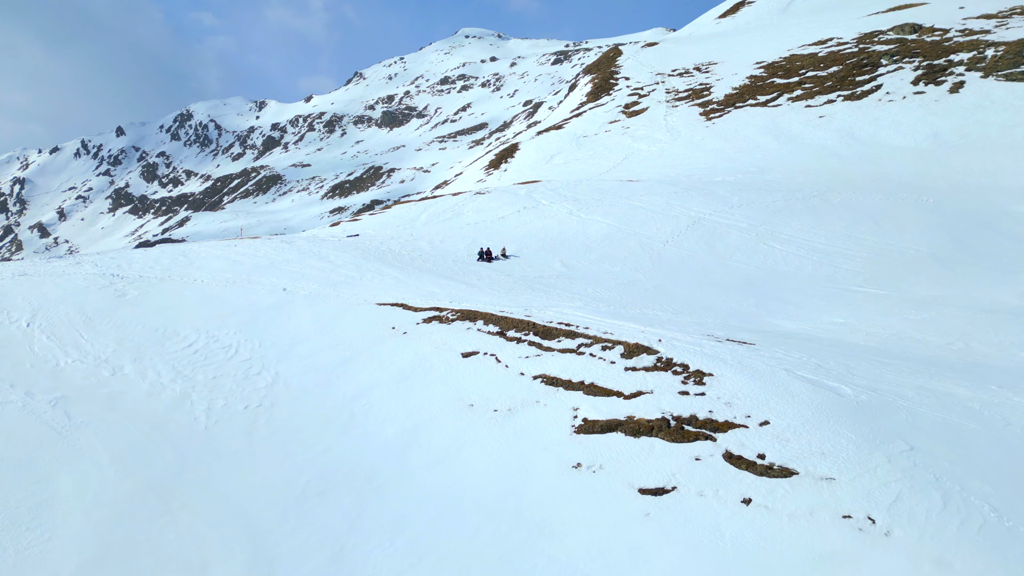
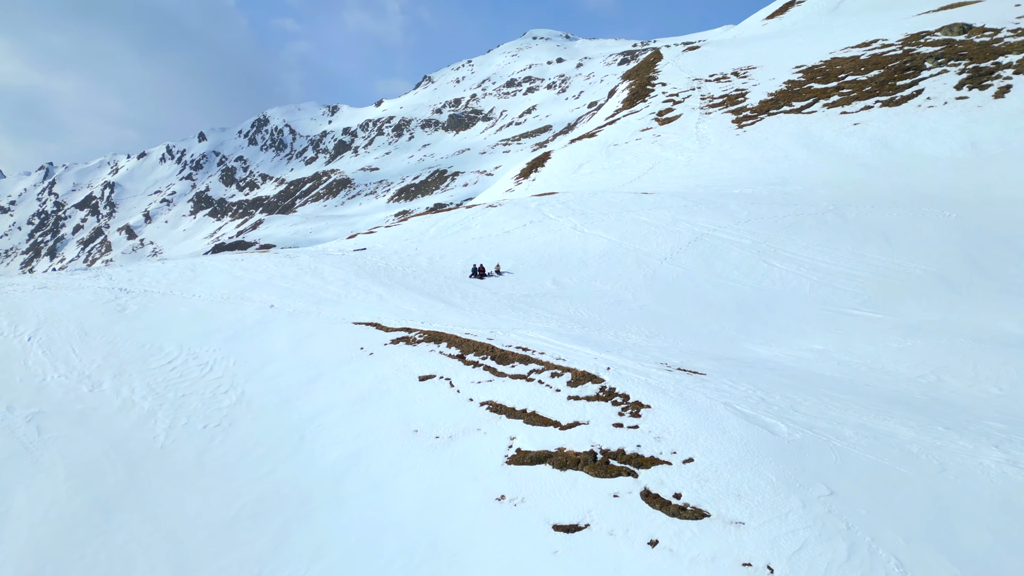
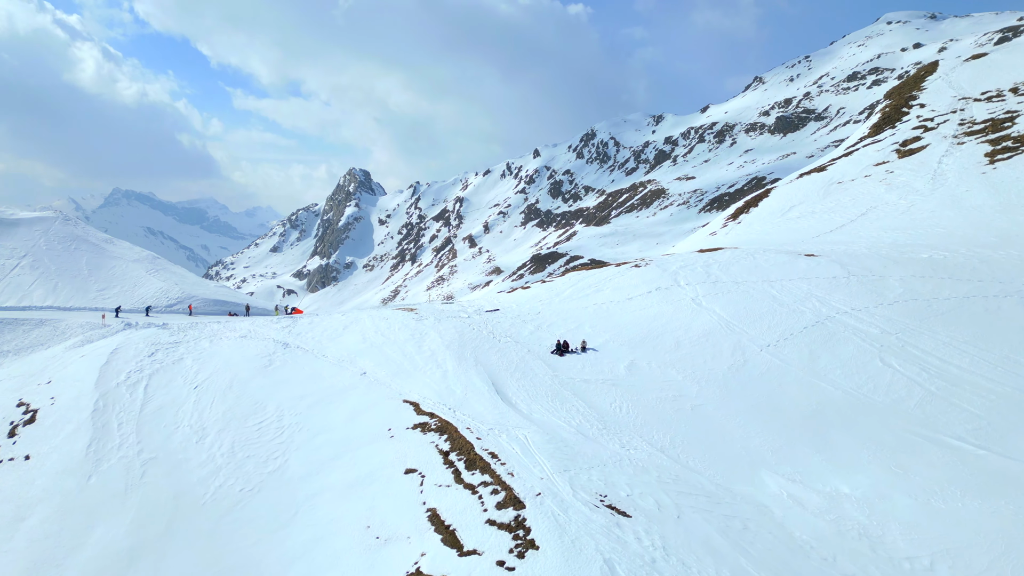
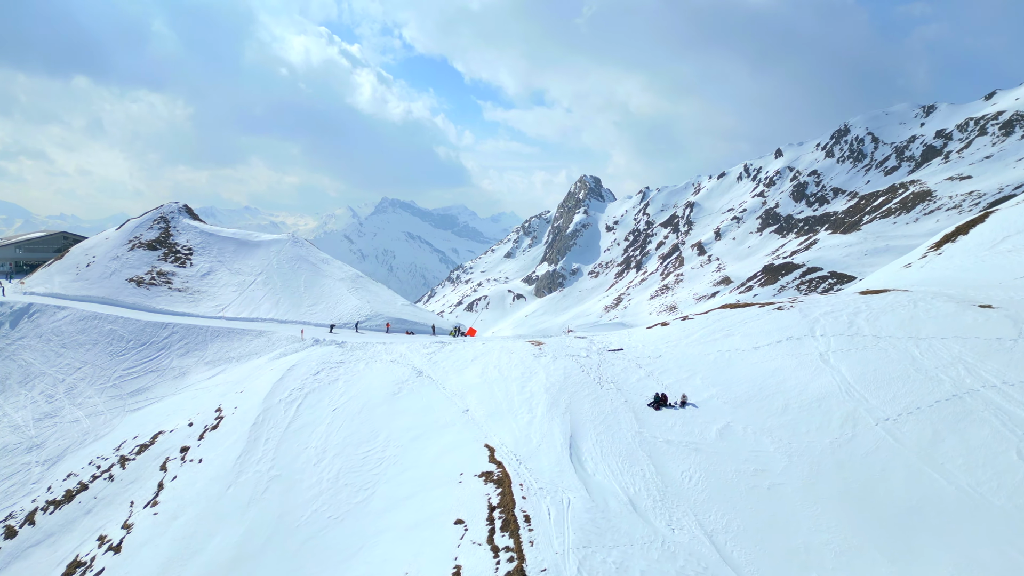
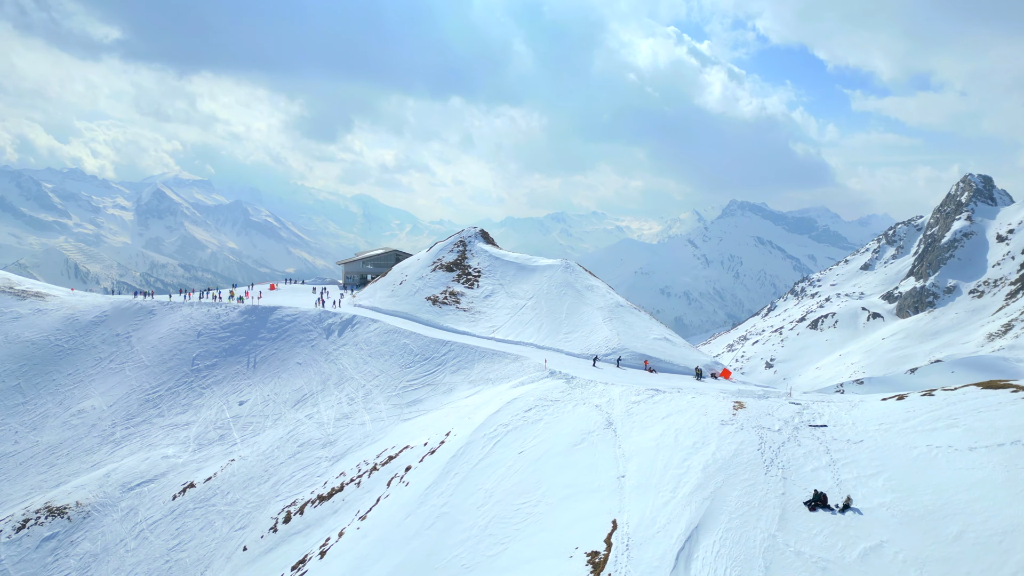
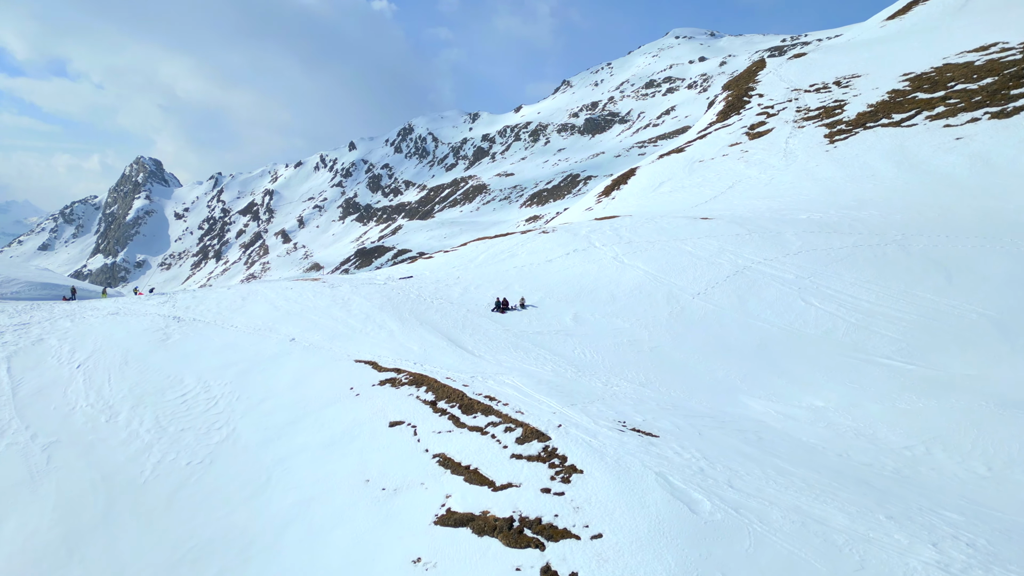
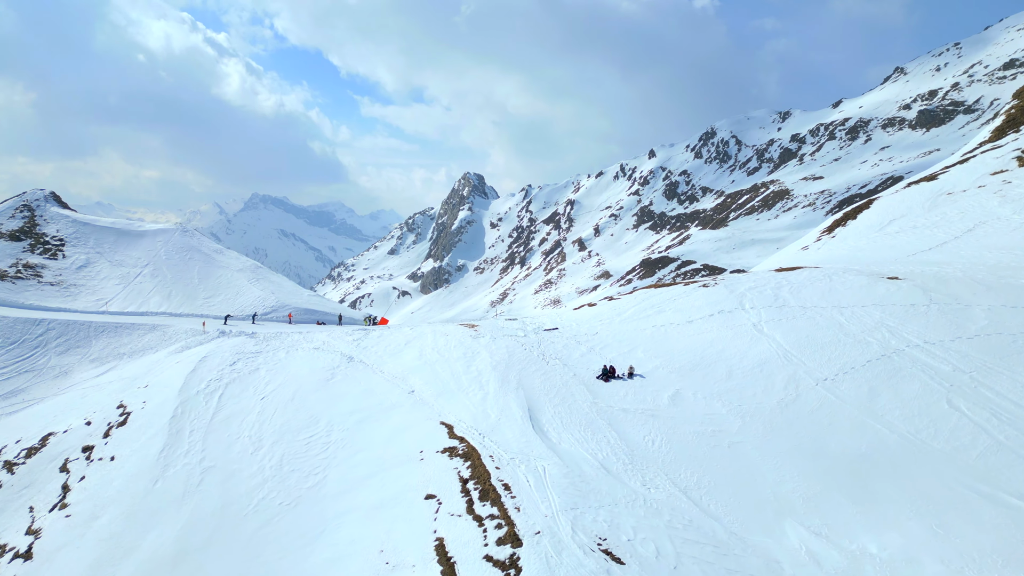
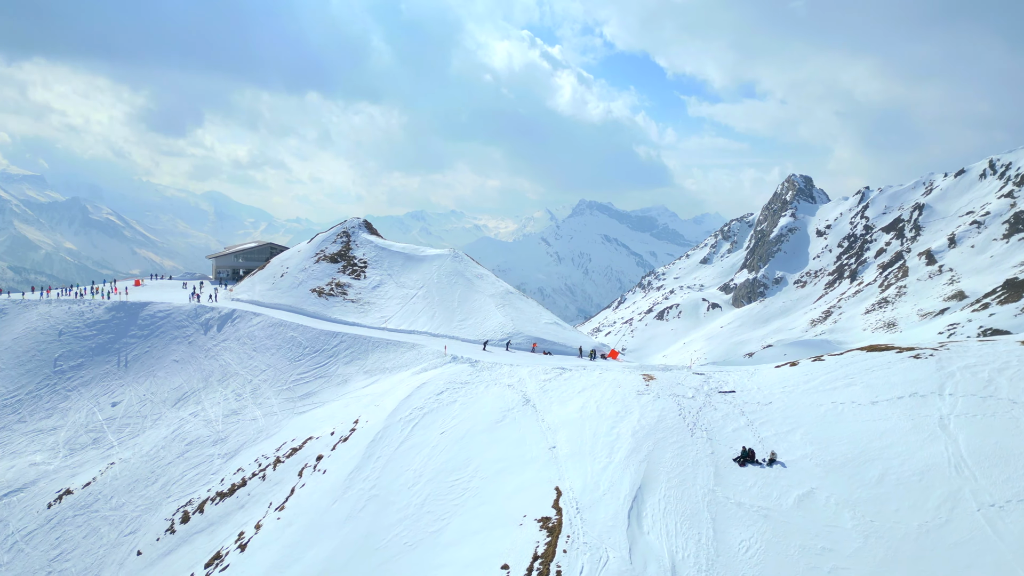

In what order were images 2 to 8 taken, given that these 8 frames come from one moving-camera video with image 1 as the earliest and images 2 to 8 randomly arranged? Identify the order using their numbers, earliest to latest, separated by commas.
2, 6, 3, 7, 4, 8, 5
